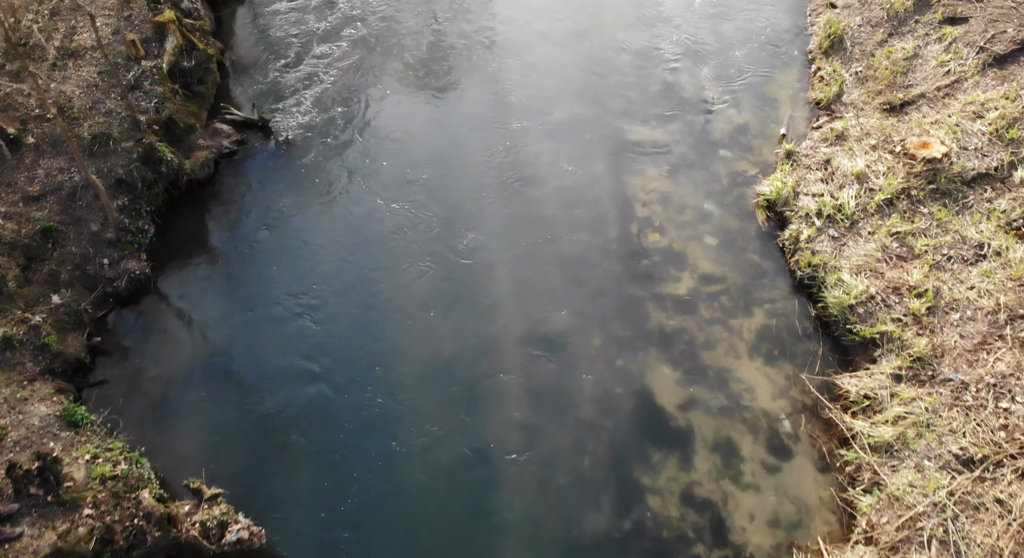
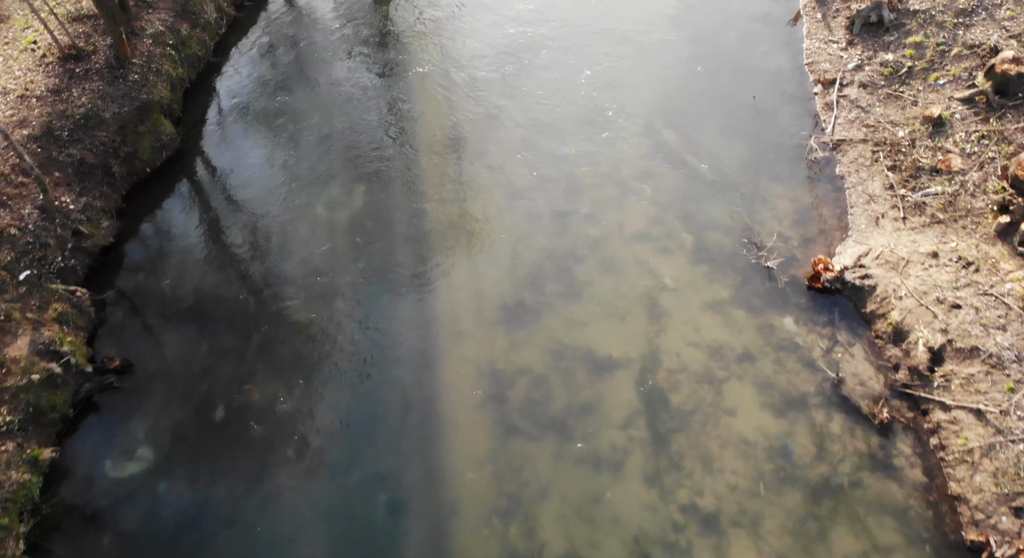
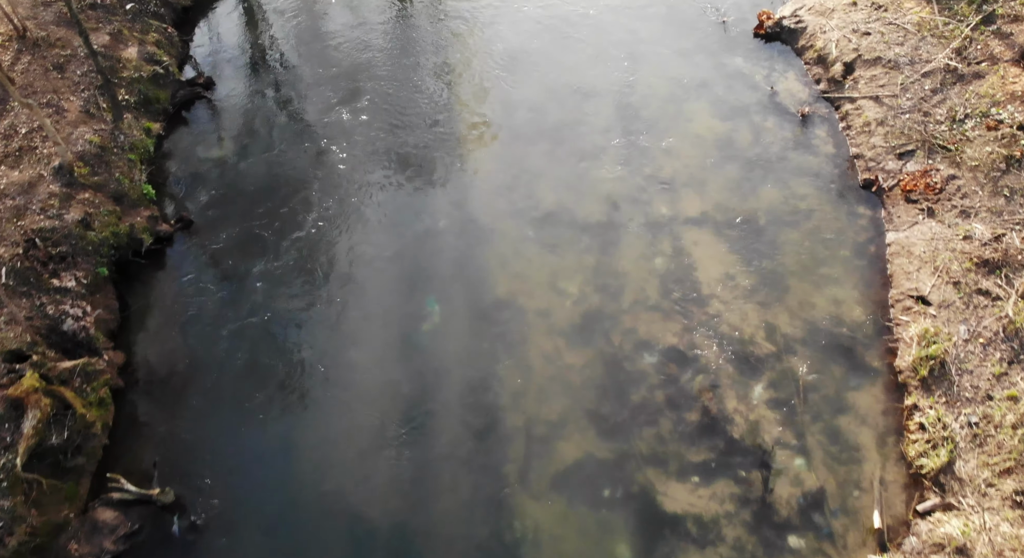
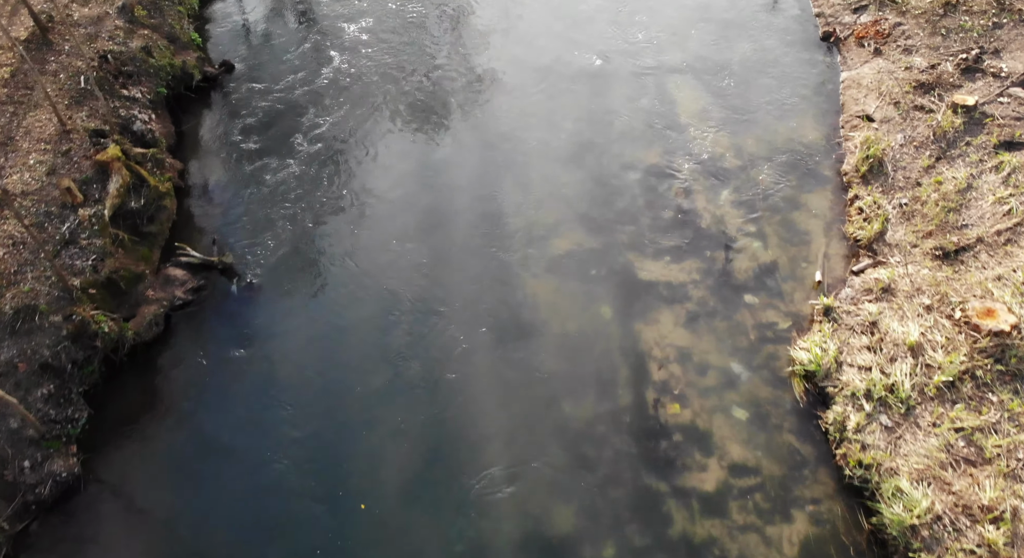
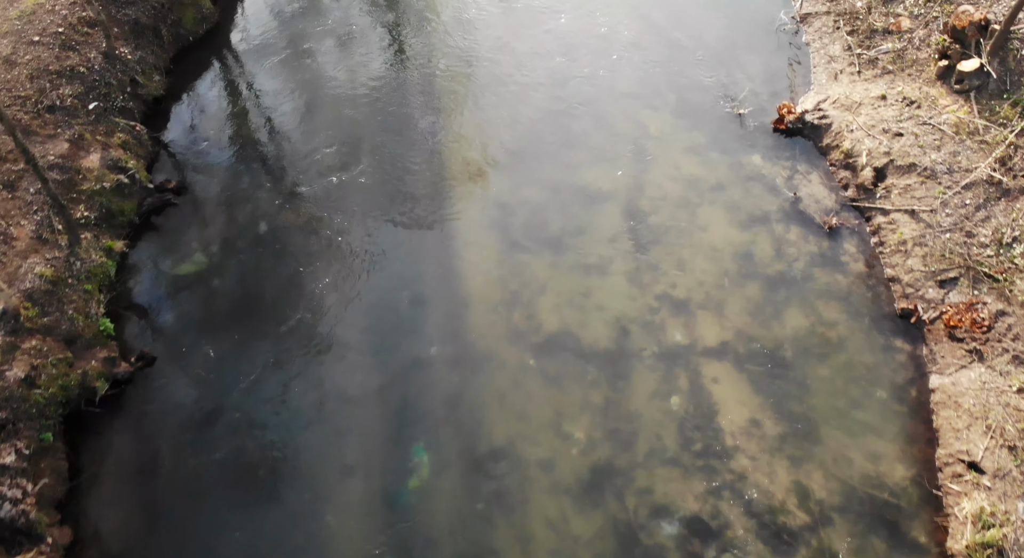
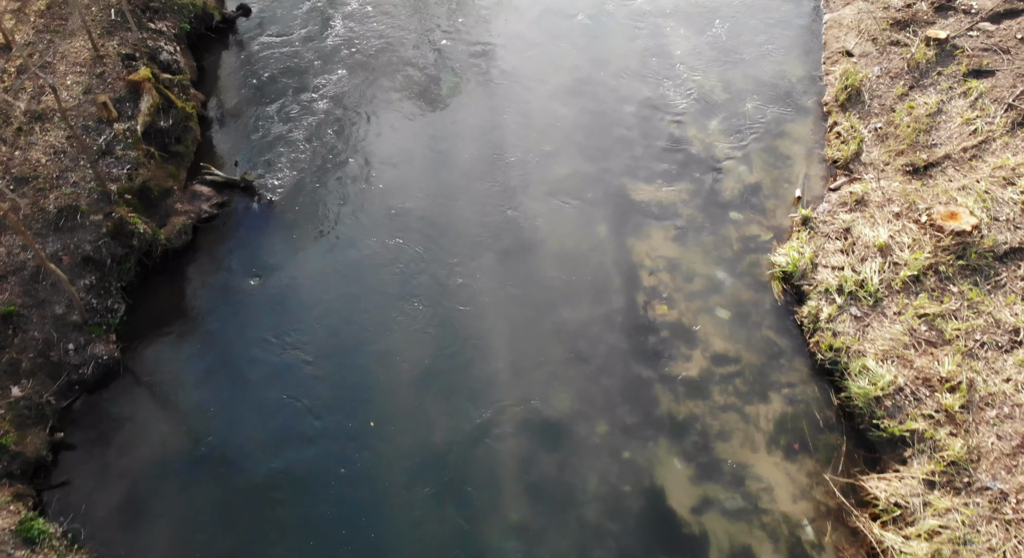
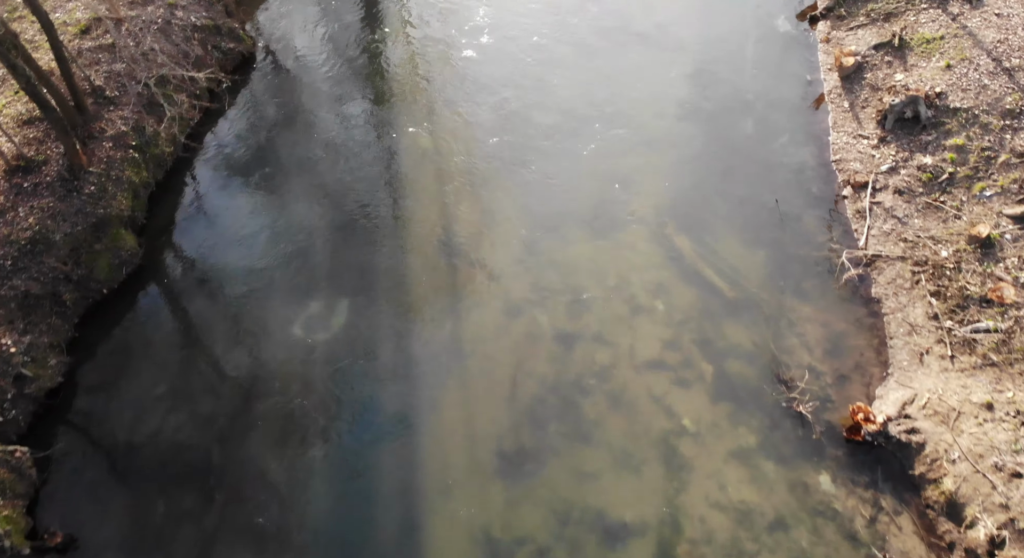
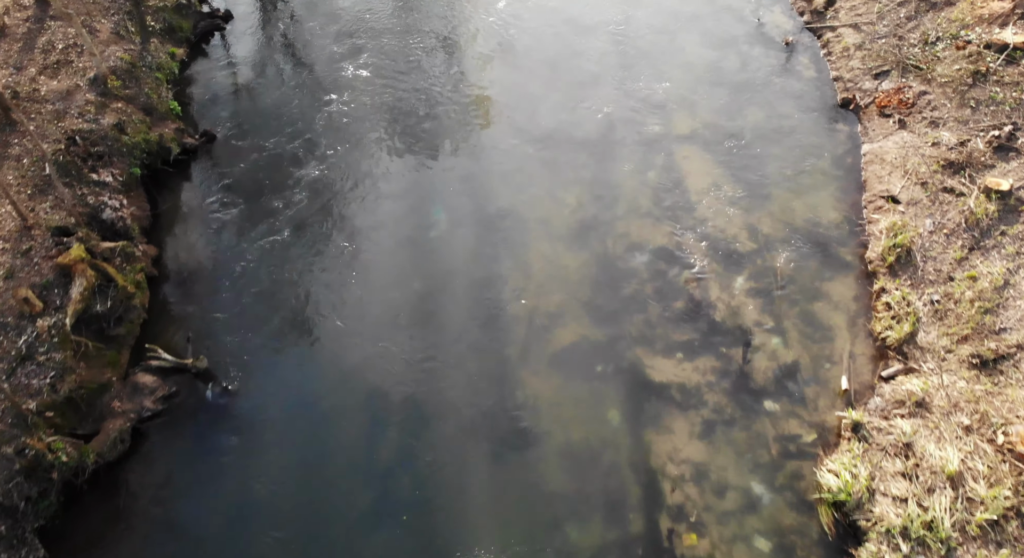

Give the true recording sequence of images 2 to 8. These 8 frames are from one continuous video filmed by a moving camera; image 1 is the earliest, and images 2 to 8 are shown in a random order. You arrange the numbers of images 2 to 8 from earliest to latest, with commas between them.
6, 4, 8, 3, 5, 2, 7
